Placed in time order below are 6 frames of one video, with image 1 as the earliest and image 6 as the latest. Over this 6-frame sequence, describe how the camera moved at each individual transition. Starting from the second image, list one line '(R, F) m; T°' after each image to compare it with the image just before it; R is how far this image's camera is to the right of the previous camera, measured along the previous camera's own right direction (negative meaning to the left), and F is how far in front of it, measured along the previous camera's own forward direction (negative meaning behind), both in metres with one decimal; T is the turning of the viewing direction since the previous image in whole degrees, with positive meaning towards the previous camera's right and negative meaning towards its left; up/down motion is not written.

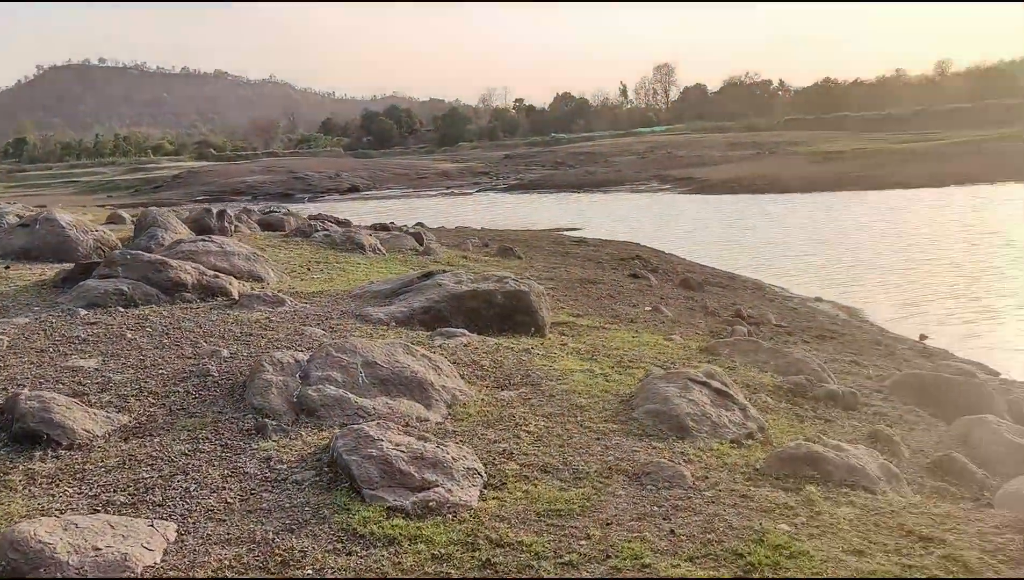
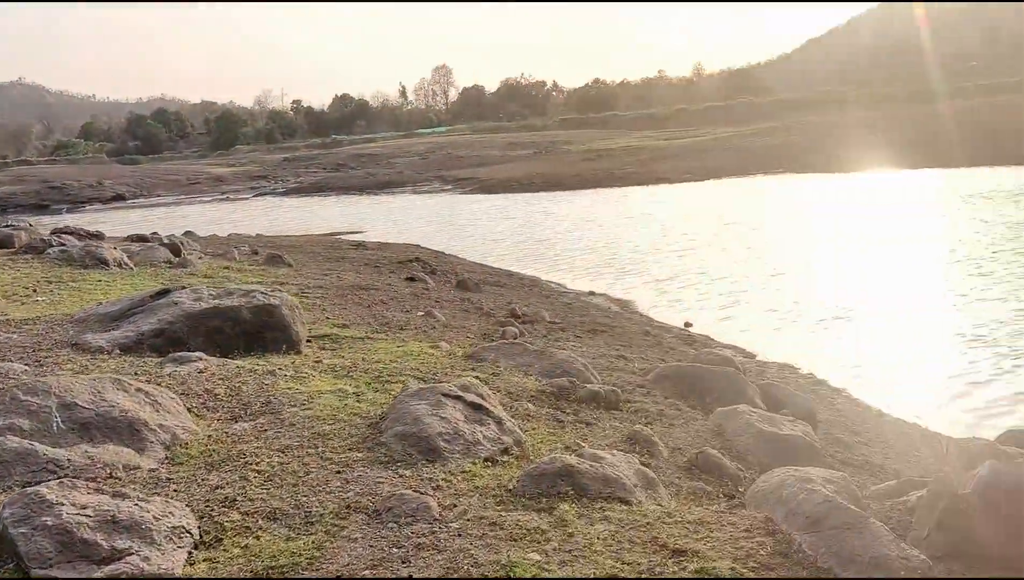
(+0.5, +0.6) m; +15°
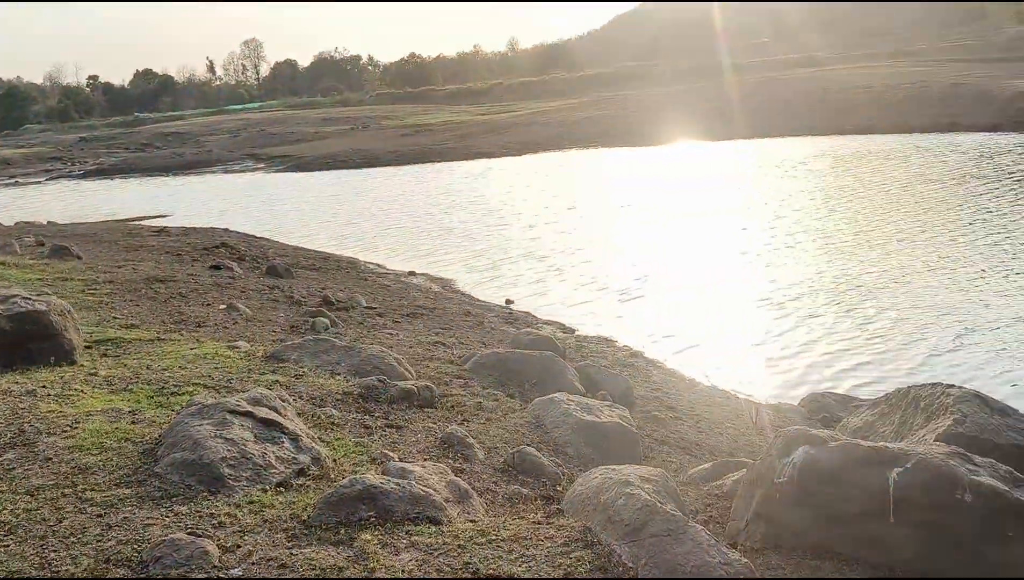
(+0.2, +0.4) m; +12°
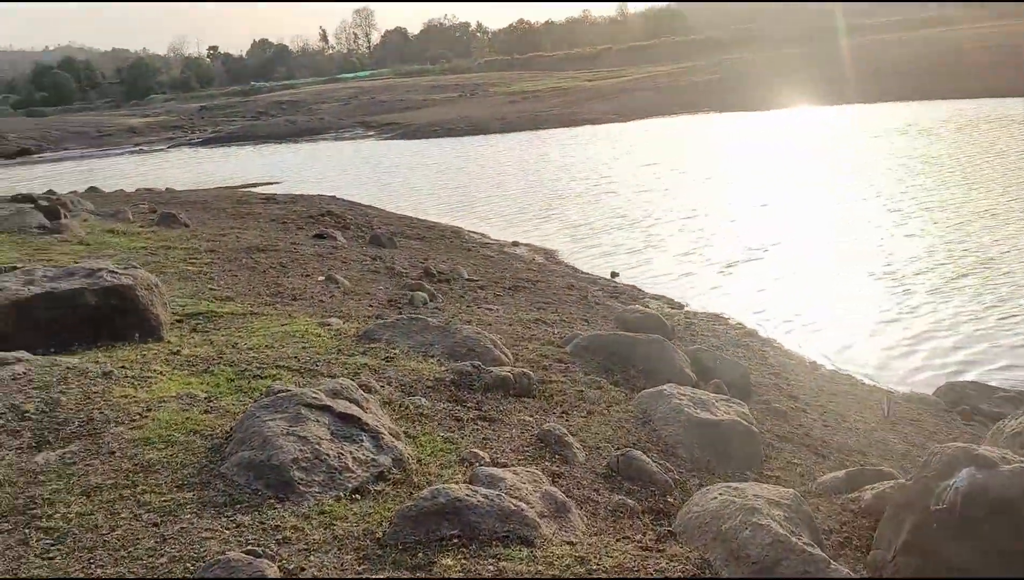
(0.0, +0.5) m; -8°
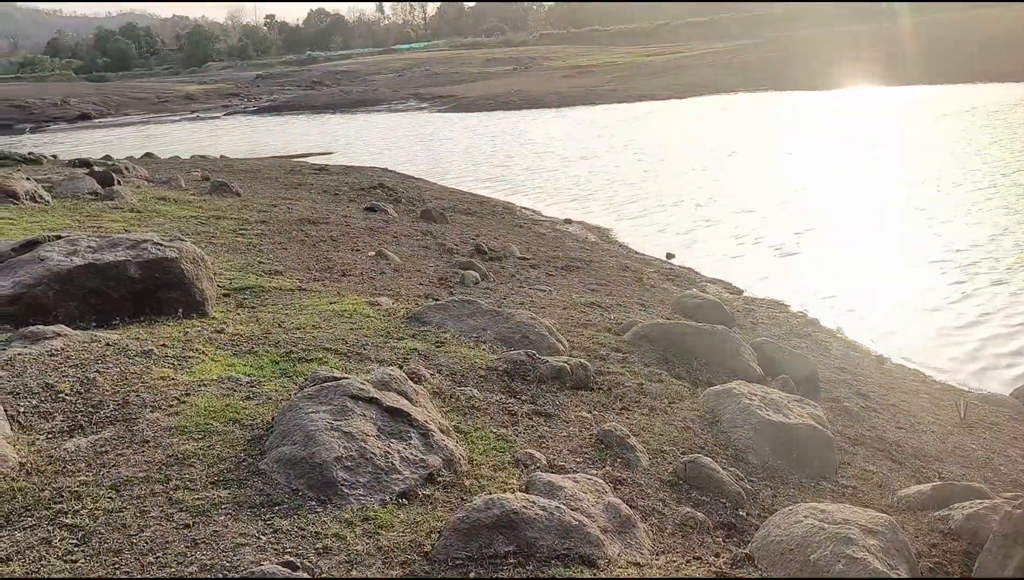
(-0.1, +0.3) m; -3°
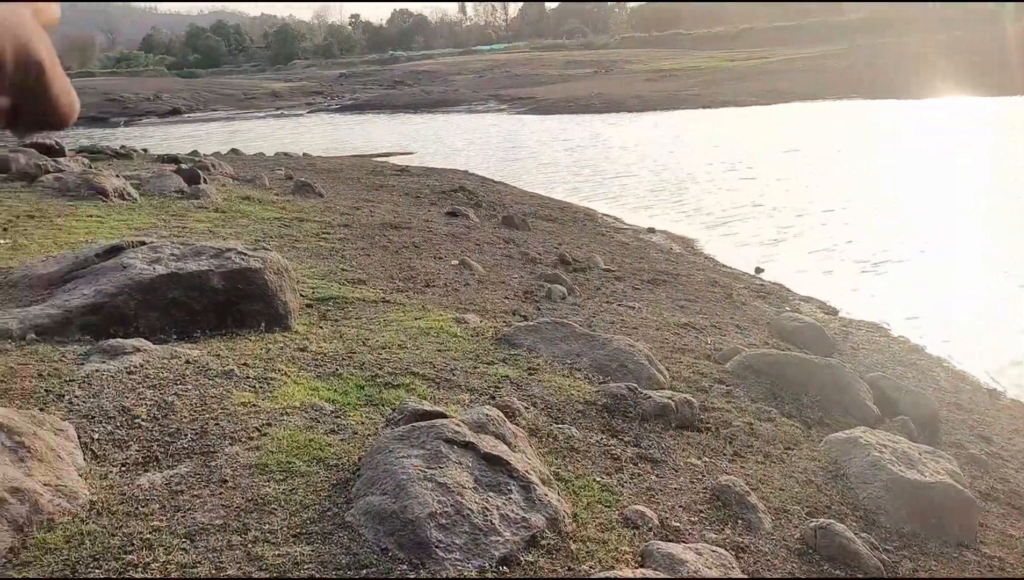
(-0.2, +0.3) m; -5°
